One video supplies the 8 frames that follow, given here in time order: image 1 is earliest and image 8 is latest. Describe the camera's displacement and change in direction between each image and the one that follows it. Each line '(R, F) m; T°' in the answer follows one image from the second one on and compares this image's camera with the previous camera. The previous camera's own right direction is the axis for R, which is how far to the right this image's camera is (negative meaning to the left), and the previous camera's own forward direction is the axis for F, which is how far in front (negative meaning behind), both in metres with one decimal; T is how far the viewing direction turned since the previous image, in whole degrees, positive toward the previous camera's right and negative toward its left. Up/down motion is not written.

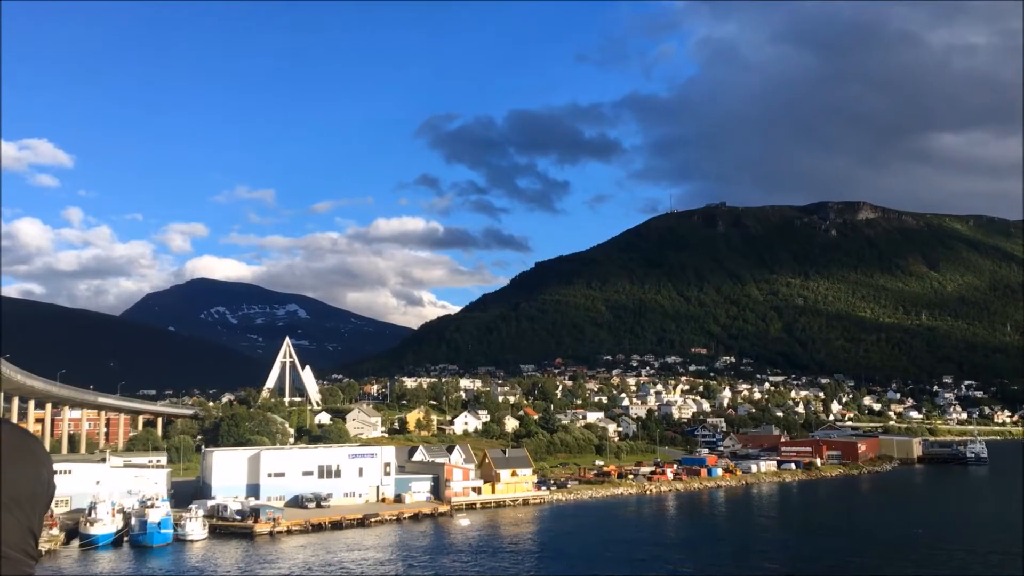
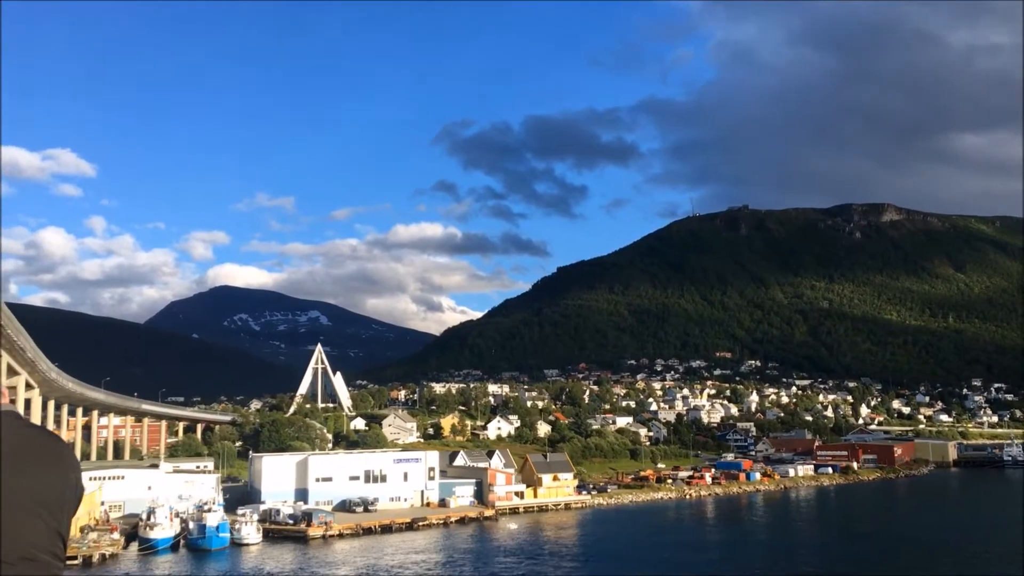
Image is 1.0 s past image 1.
(-1.3, -0.5) m; -1°
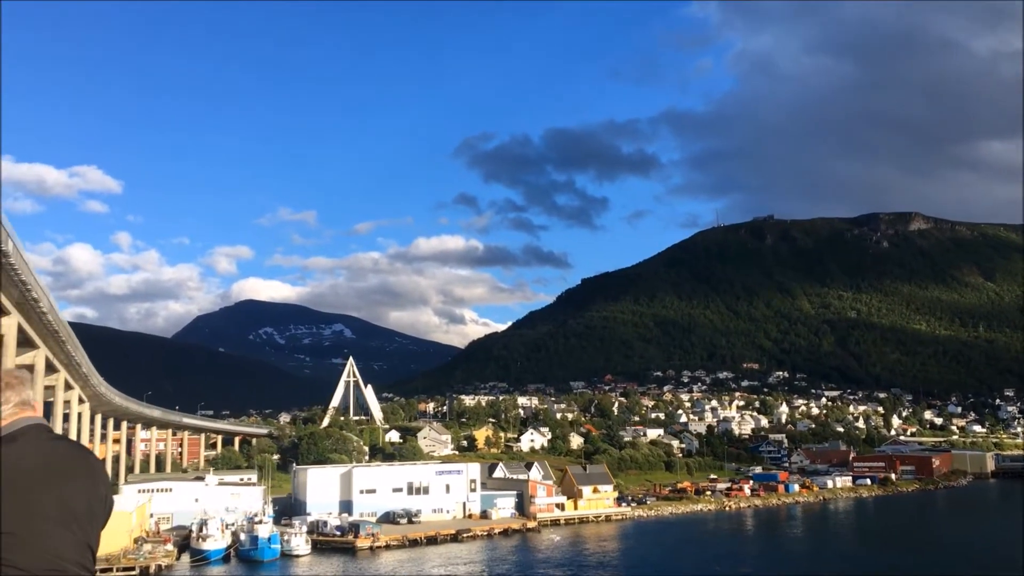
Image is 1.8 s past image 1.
(-1.1, -0.4) m; -1°
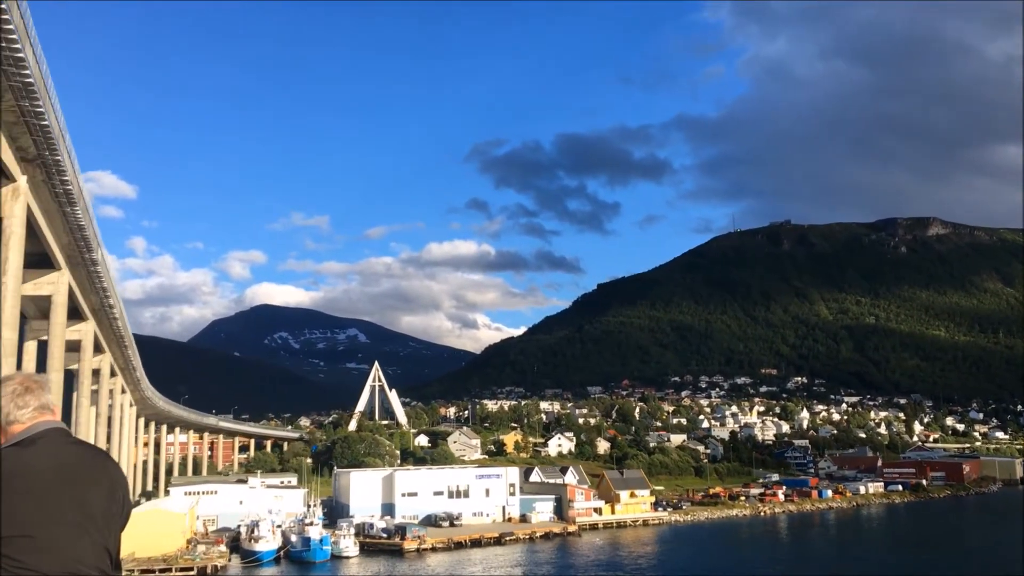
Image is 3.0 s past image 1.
(-1.6, -0.5) m; -1°
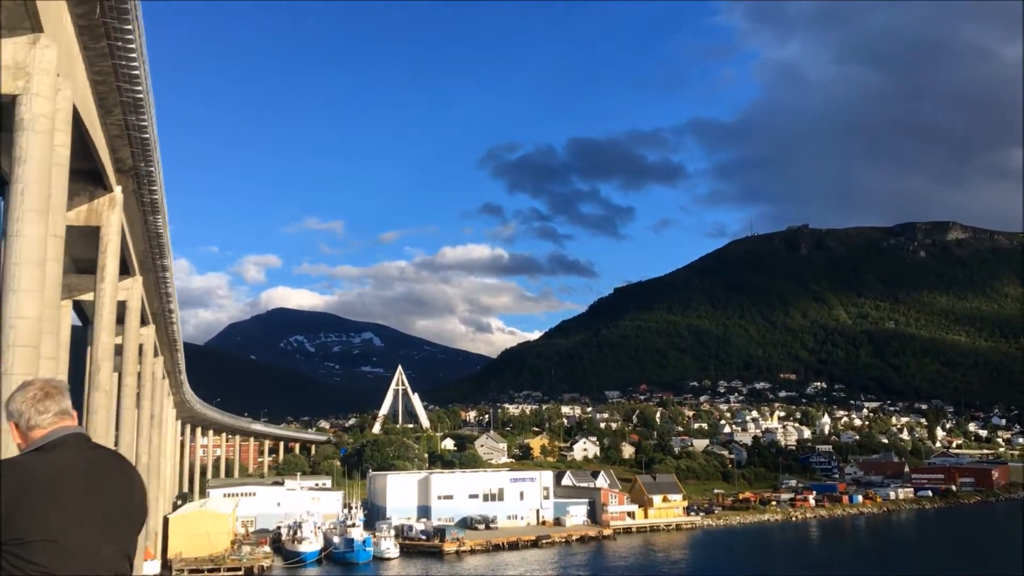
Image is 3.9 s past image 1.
(-1.2, -0.4) m; -1°
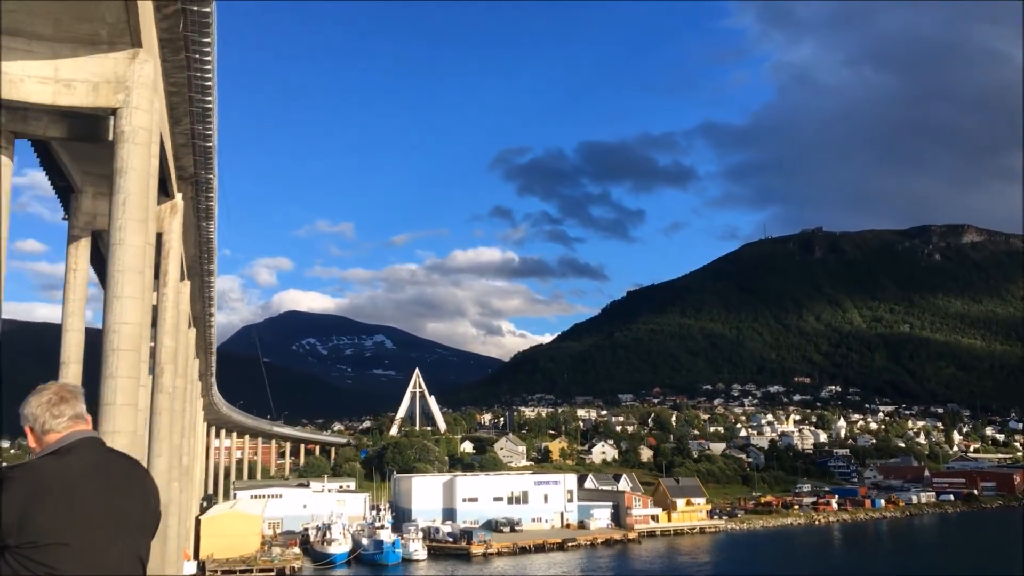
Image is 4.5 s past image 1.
(-0.8, -0.3) m; -1°
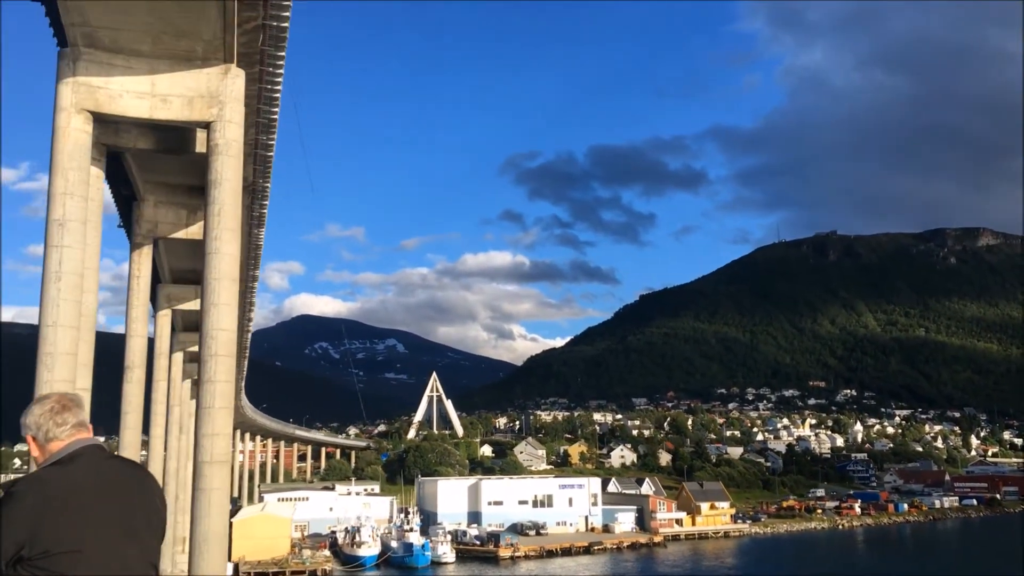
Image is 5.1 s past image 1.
(-0.8, -0.3) m; -1°
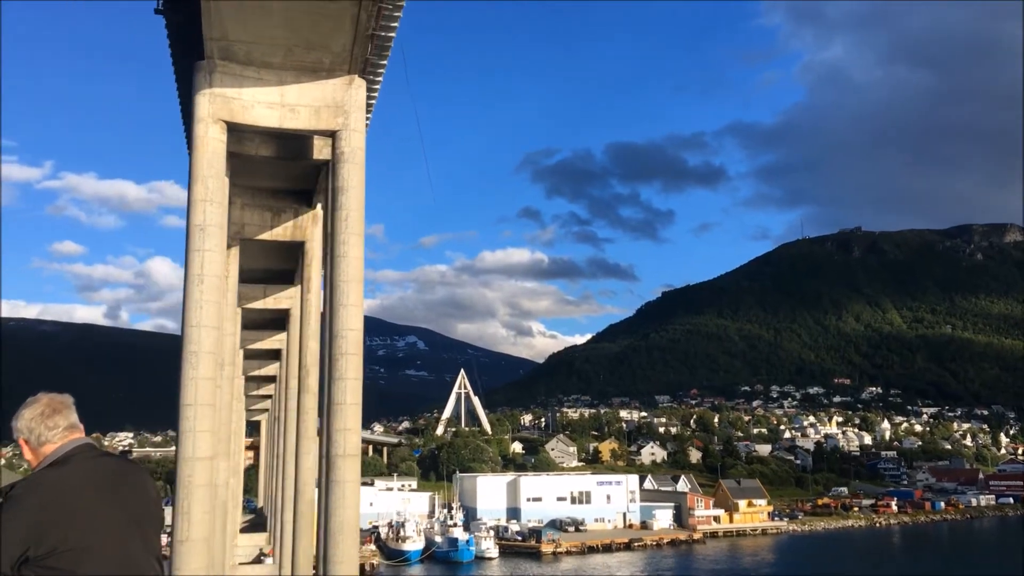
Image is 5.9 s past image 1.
(-1.2, -0.4) m; -1°
